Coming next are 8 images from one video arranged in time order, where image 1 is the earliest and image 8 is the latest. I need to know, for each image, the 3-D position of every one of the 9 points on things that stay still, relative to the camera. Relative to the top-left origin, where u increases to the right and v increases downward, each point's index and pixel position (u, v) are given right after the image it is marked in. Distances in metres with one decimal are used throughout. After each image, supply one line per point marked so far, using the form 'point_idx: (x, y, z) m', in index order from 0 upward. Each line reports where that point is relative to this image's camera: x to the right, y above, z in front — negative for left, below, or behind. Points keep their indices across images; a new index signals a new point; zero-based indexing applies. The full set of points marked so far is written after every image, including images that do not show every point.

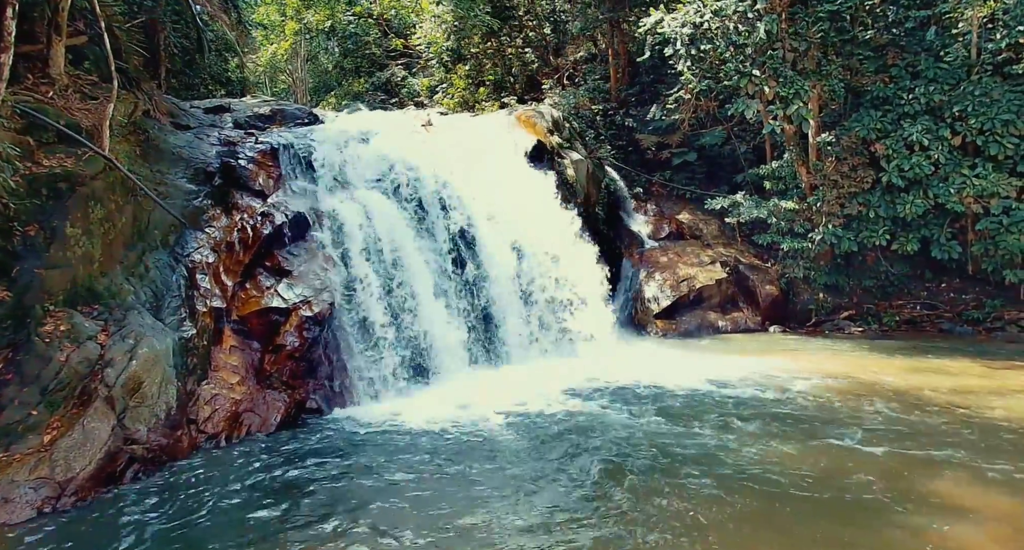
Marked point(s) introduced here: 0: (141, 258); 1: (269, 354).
0: (-3.9, +0.2, +6.9) m
1: (-2.7, -0.8, +7.1) m
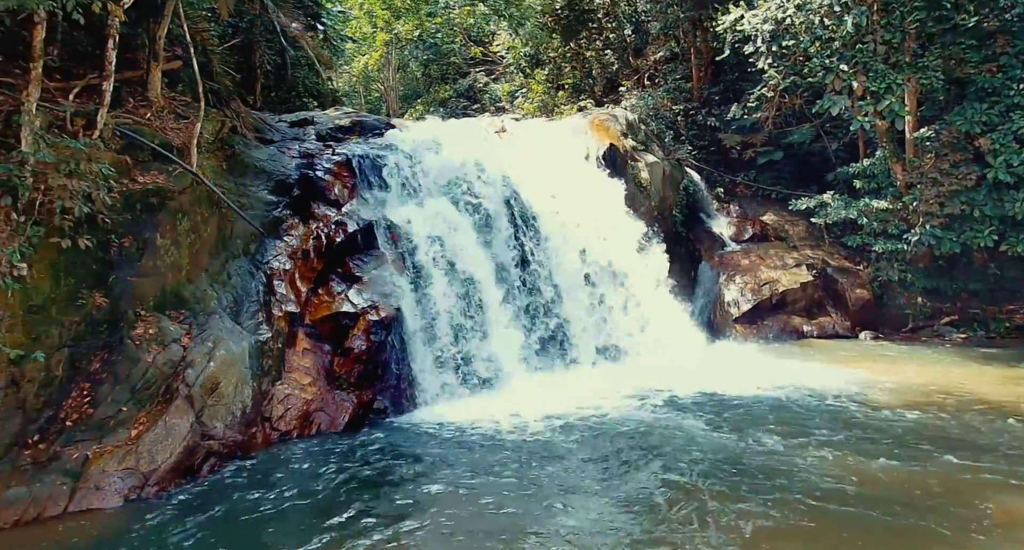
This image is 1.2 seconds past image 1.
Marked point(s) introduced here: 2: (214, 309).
0: (-3.3, +0.1, +7.4) m
1: (-2.1, -0.9, +7.5) m
2: (-3.1, -0.4, +6.7) m
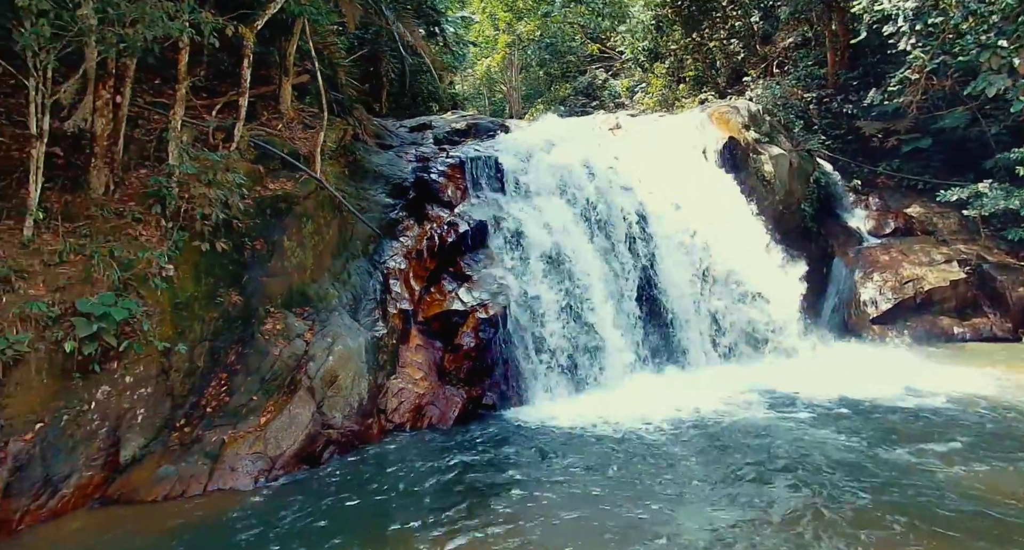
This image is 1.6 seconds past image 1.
0: (-2.0, +0.1, +7.8) m
1: (-0.8, -0.9, +7.7) m
2: (-2.0, -0.3, +7.2) m
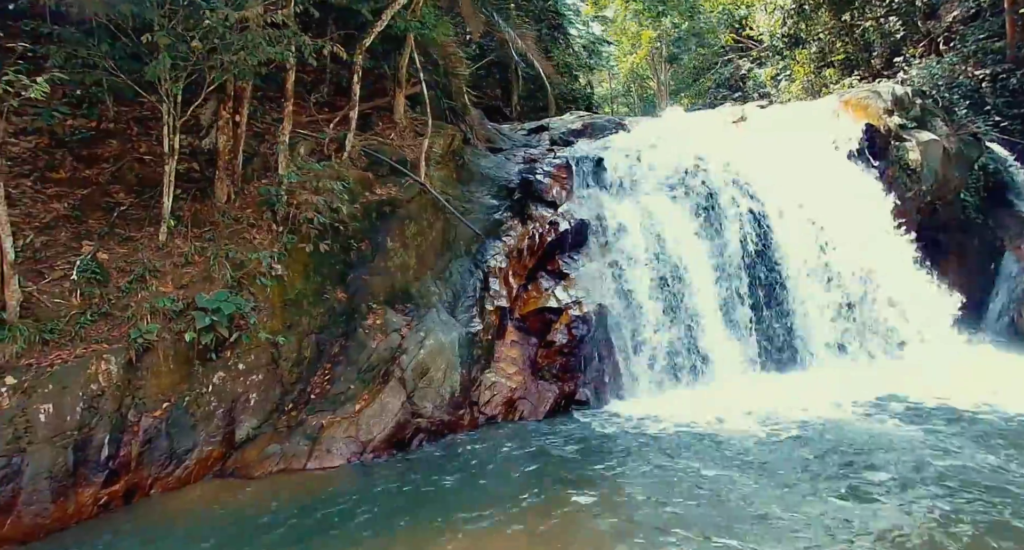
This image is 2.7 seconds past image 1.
0: (-0.8, +0.1, +8.2) m
1: (+0.4, -0.9, +7.8) m
2: (-0.9, -0.3, +7.5) m
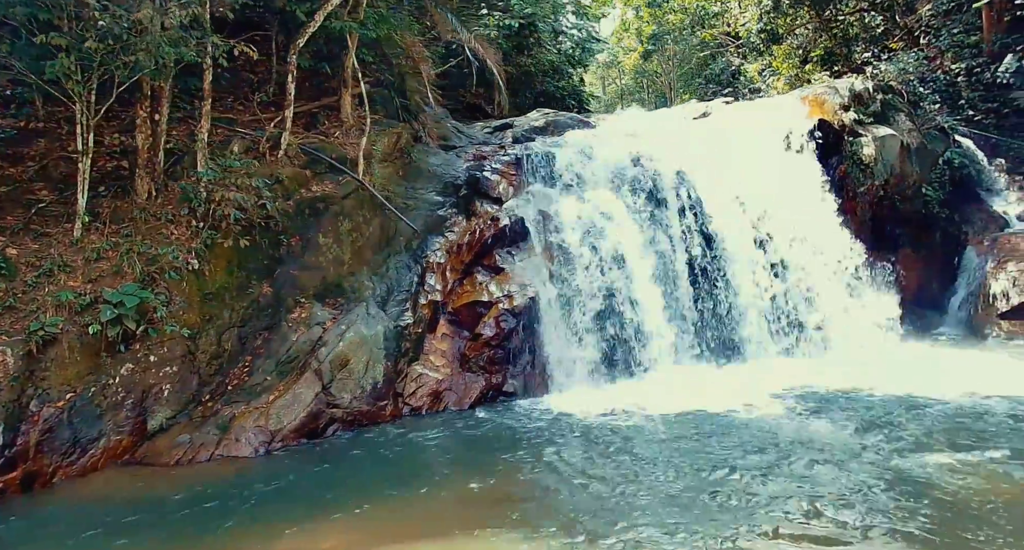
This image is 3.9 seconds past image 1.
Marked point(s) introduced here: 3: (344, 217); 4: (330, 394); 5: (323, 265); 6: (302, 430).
0: (-1.7, +0.2, +8.3) m
1: (-0.5, -0.8, +7.9) m
2: (-1.8, -0.3, +7.6) m
3: (-2.2, +0.7, +8.1) m
4: (-1.9, -1.2, +6.4) m
5: (-2.3, +0.1, +7.6) m
6: (-2.0, -1.5, +6.1) m
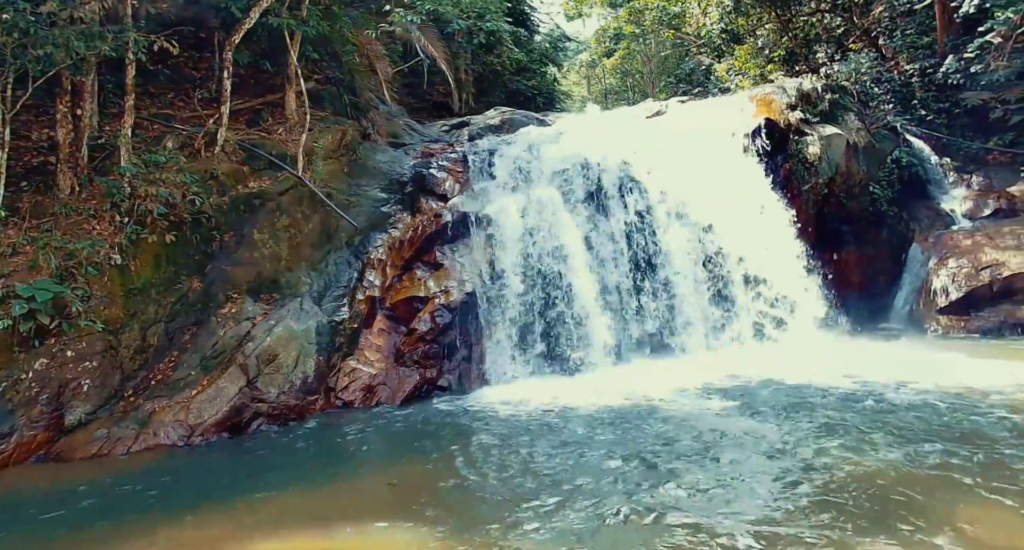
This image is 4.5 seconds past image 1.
0: (-2.5, +0.2, +8.3) m
1: (-1.3, -0.8, +8.0) m
2: (-2.6, -0.2, +7.7) m
3: (-3.0, +0.8, +8.1) m
4: (-2.6, -1.2, +6.5) m
5: (-3.1, +0.2, +7.6) m
6: (-2.8, -1.5, +6.2) m
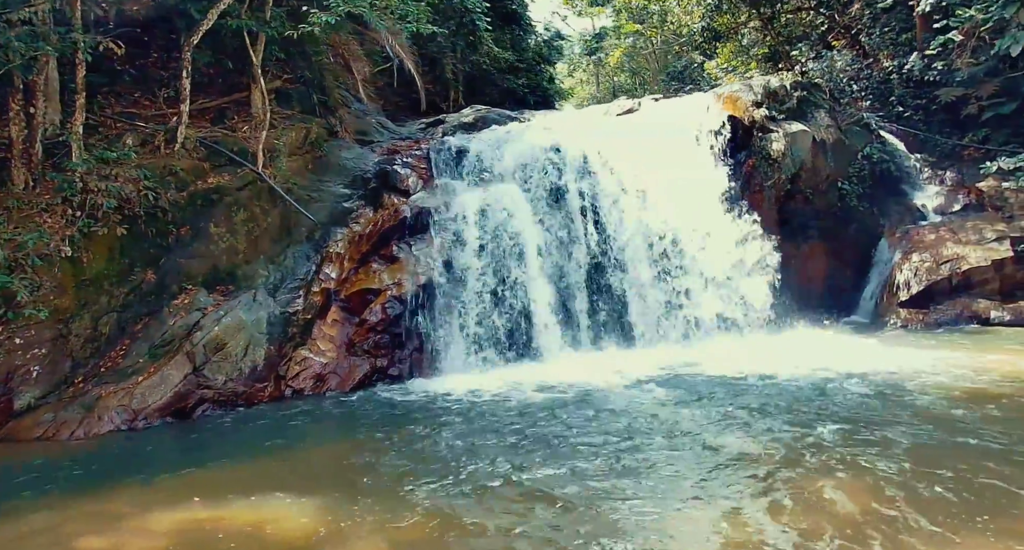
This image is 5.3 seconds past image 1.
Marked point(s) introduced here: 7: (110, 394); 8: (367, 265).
0: (-3.1, +0.3, +8.6) m
1: (-2.0, -0.7, +8.2) m
2: (-3.2, -0.1, +7.9) m
3: (-3.6, +0.9, +8.4) m
4: (-3.3, -1.1, +6.7) m
5: (-3.7, +0.3, +7.8) m
6: (-3.4, -1.4, +6.4) m
7: (-3.9, -1.2, +6.2) m
8: (-2.0, +0.1, +8.8) m
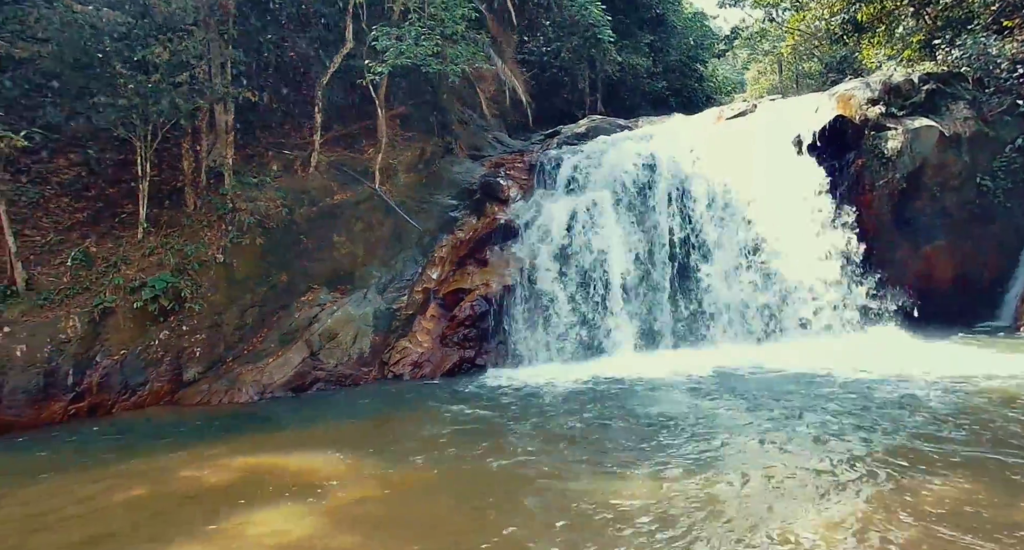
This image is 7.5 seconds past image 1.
0: (-1.9, +0.3, +9.9) m
1: (-0.9, -0.7, +9.3) m
2: (-2.1, -0.2, +9.3) m
3: (-2.4, +0.9, +9.8) m
4: (-2.5, -1.1, +8.1) m
5: (-2.7, +0.2, +9.3) m
6: (-2.7, -1.4, +7.9) m
7: (-3.2, -1.2, +7.8) m
8: (-0.8, +0.1, +9.9) m
